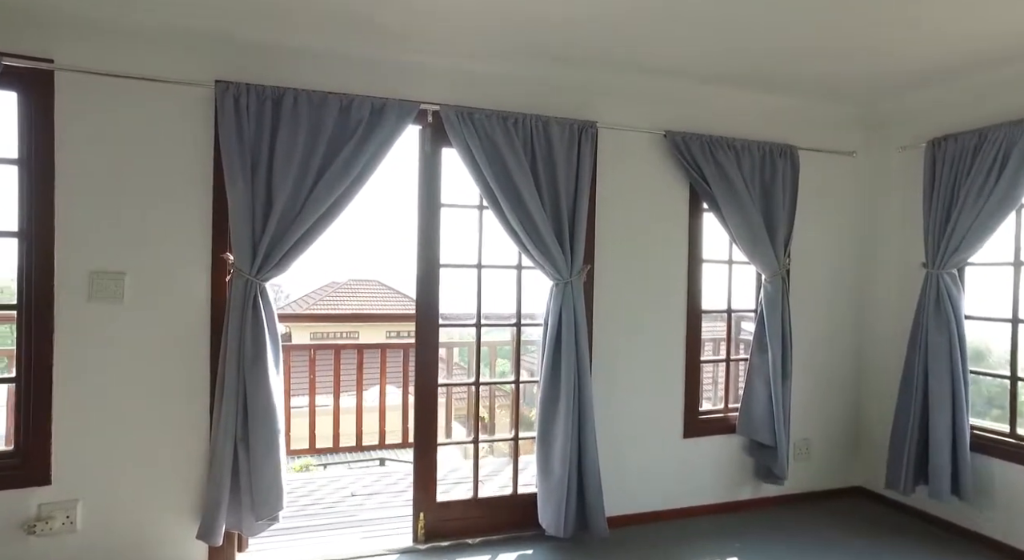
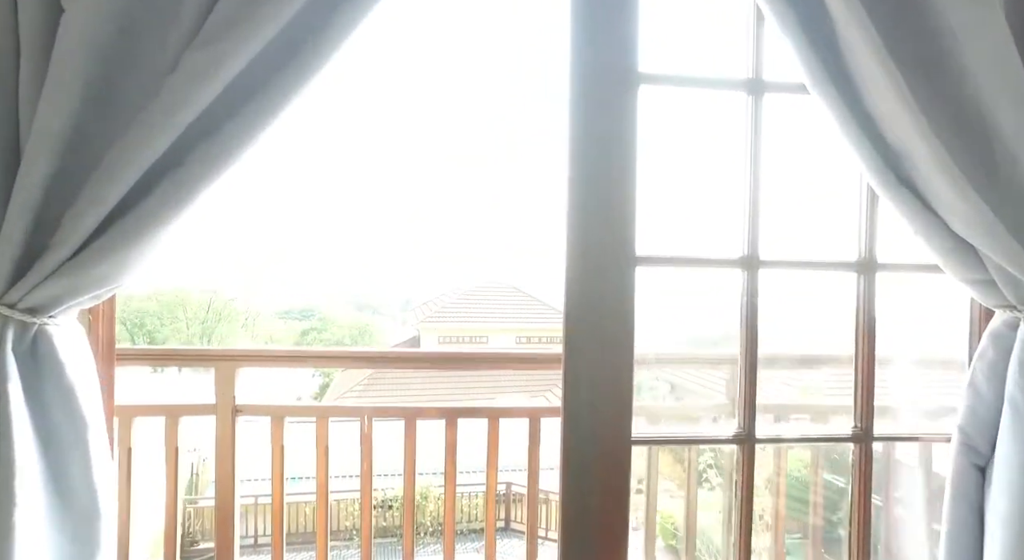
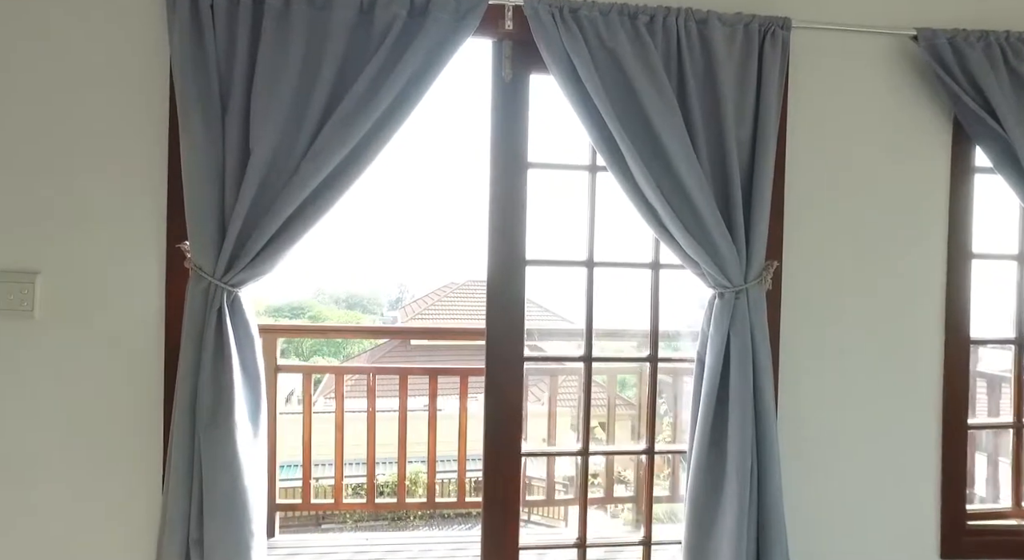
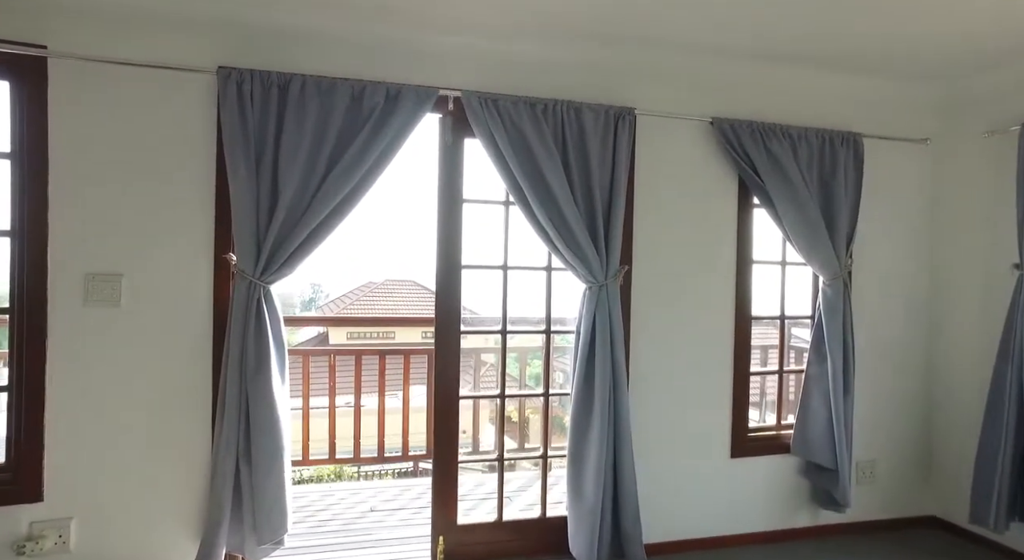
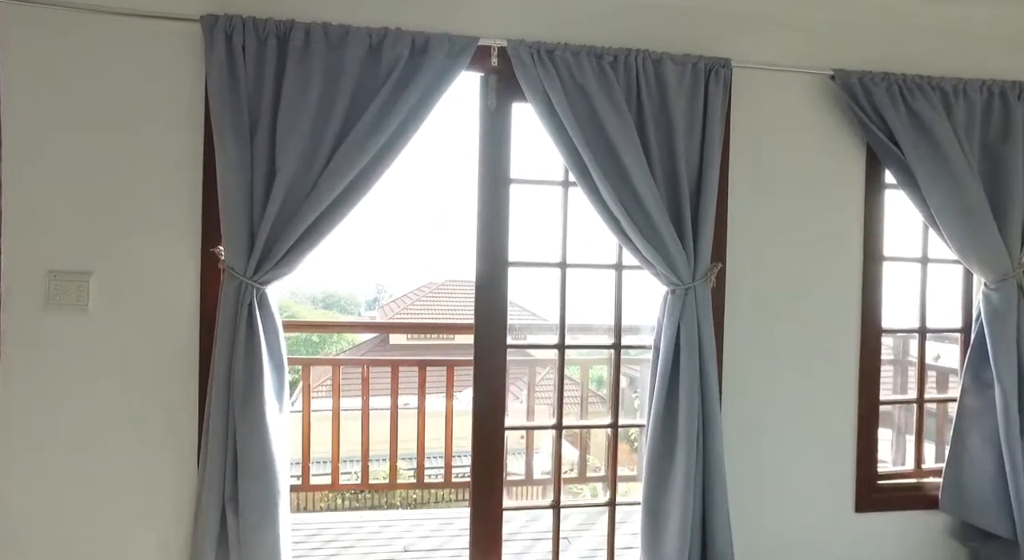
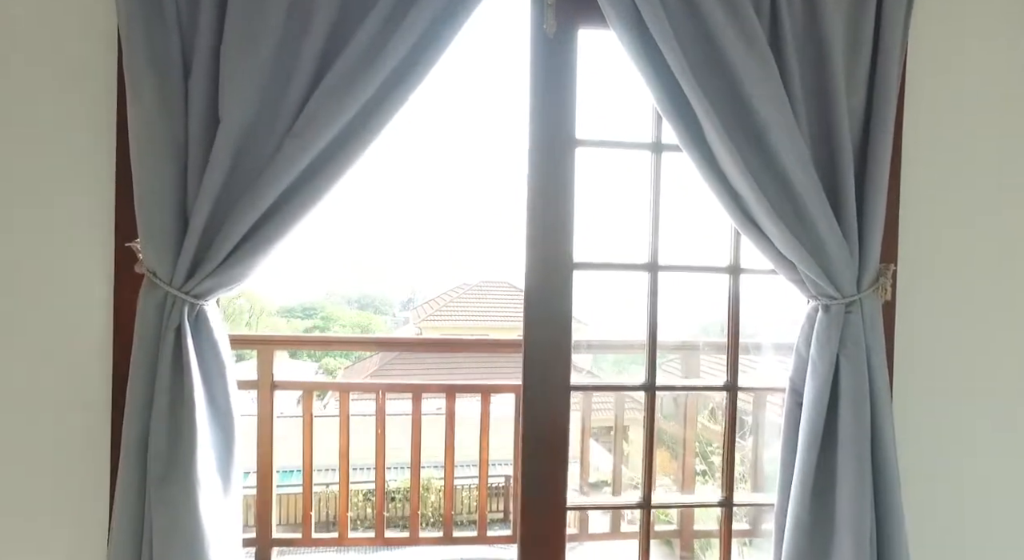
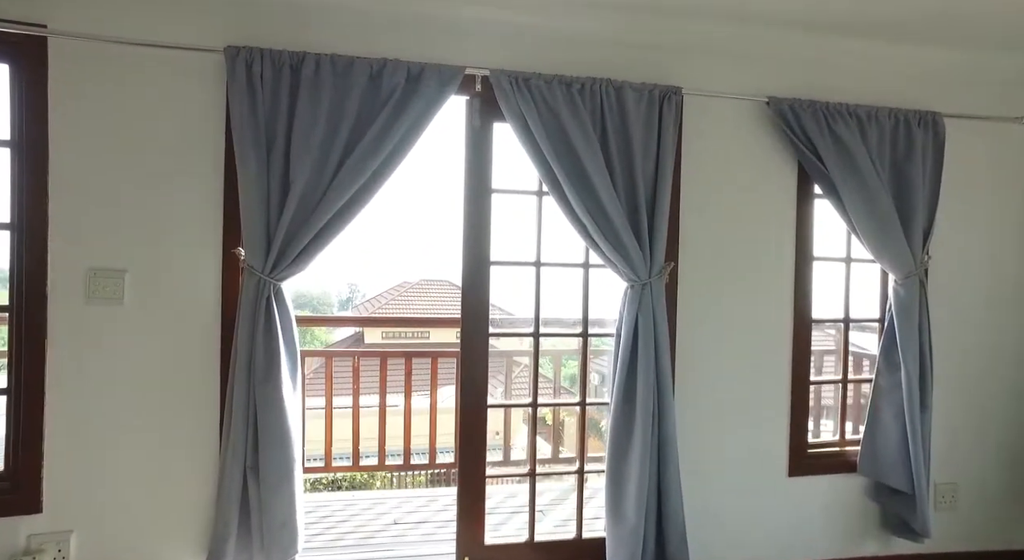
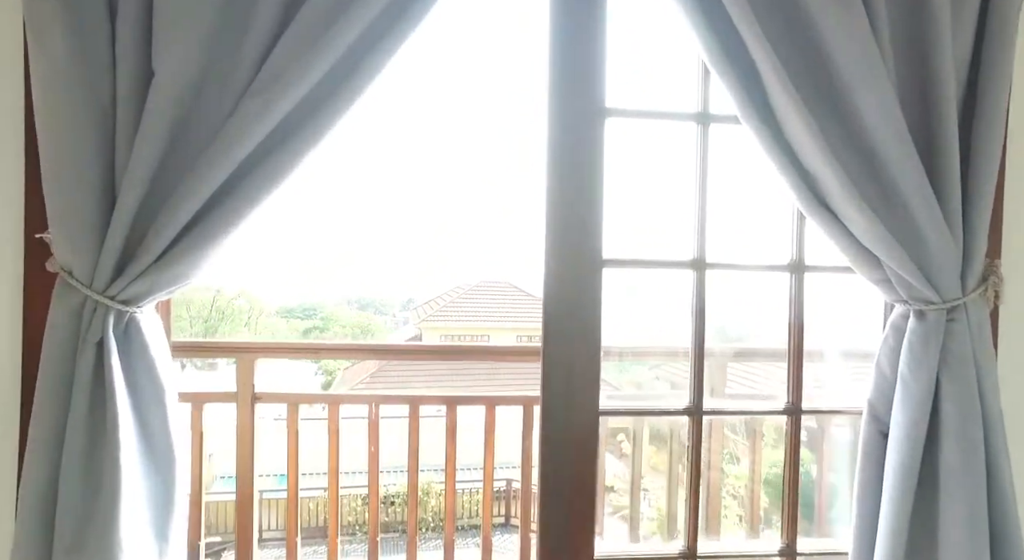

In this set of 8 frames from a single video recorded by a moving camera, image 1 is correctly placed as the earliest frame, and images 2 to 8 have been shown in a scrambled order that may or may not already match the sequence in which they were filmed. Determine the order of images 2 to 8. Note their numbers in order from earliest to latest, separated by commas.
4, 7, 5, 3, 6, 8, 2
